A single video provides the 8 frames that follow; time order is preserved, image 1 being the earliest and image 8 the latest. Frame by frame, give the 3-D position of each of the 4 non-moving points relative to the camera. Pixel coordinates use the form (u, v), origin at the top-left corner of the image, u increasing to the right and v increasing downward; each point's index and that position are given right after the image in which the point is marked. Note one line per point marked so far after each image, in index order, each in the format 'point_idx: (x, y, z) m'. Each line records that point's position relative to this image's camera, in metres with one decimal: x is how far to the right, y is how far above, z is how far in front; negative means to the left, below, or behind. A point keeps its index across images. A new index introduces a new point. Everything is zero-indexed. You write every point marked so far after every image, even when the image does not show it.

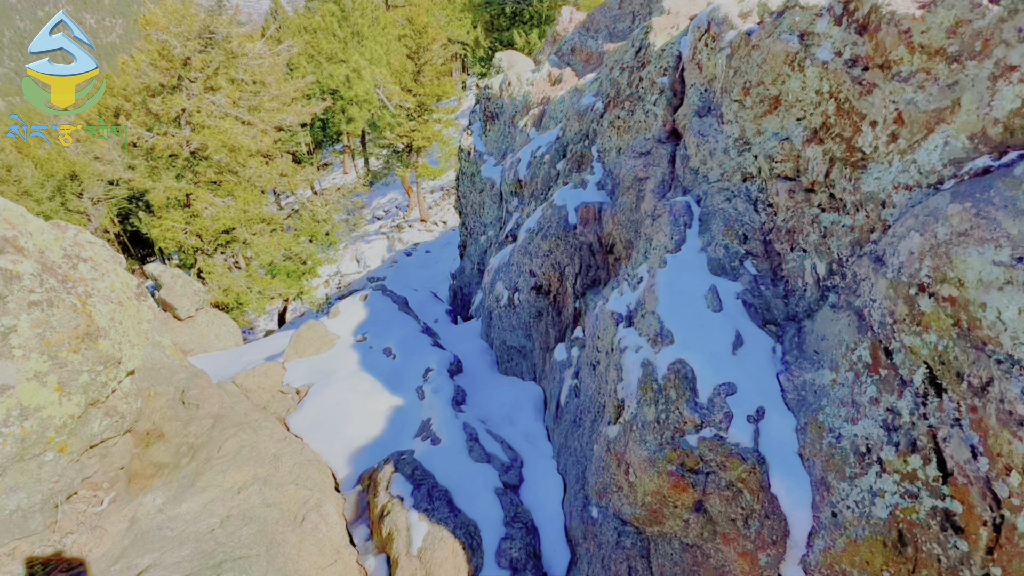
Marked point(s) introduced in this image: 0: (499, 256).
0: (-0.2, +0.5, +7.6) m
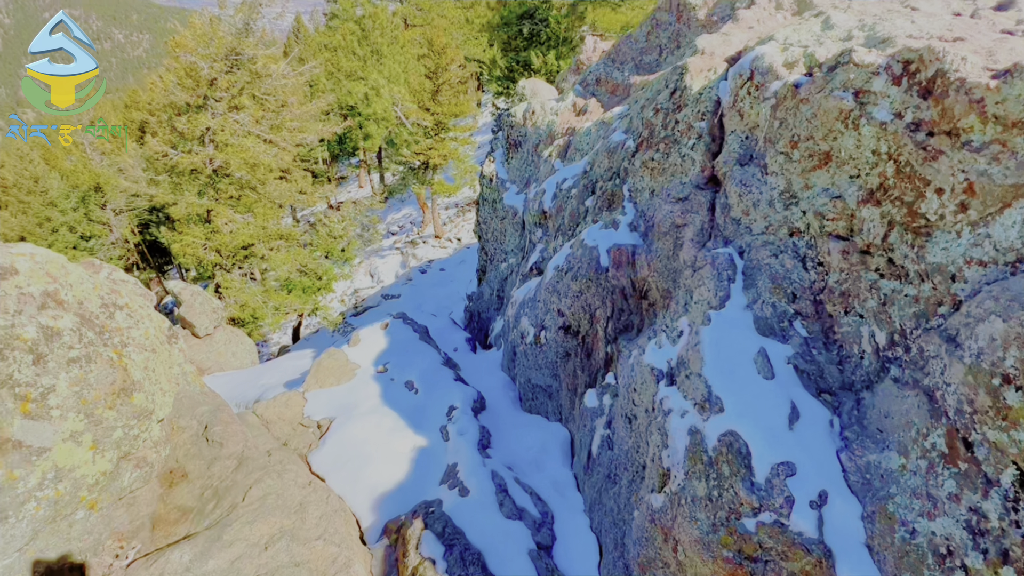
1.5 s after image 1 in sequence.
0: (+0.2, 0.0, +7.5) m
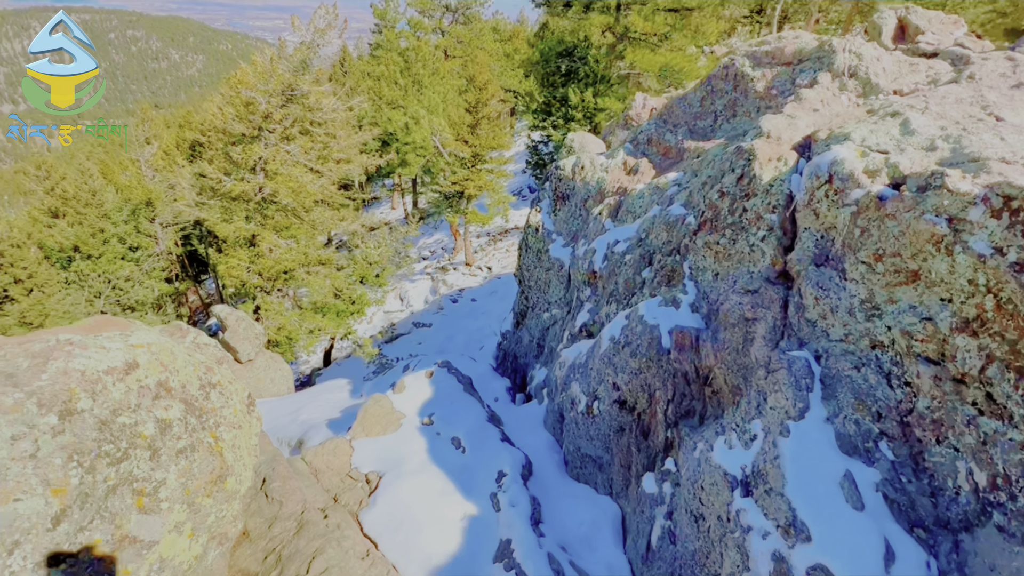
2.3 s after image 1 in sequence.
0: (+0.9, -1.0, +7.6) m
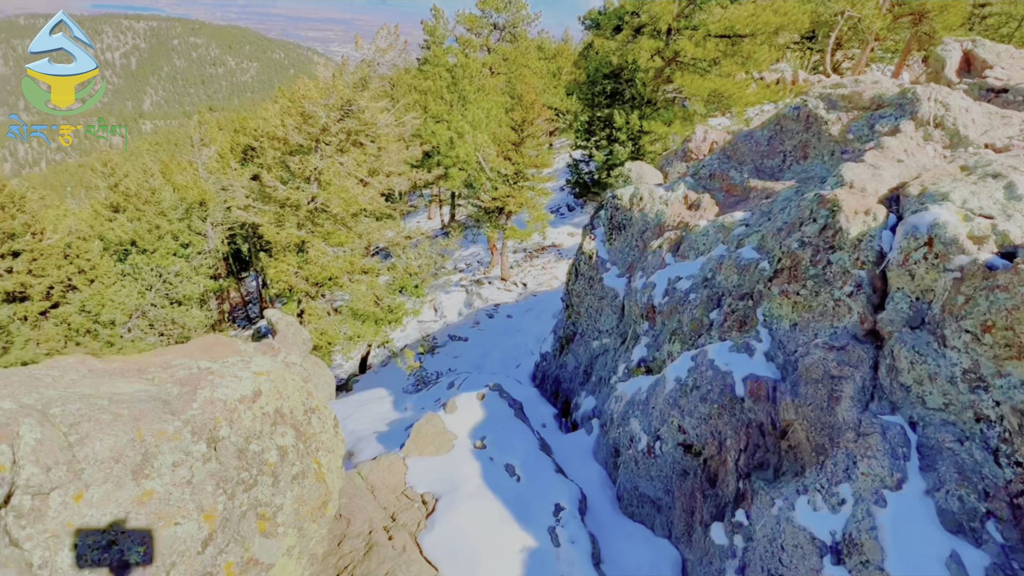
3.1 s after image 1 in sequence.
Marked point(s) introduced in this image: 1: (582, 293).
0: (+1.9, -1.5, +7.5) m
1: (+1.7, -0.1, +11.1) m
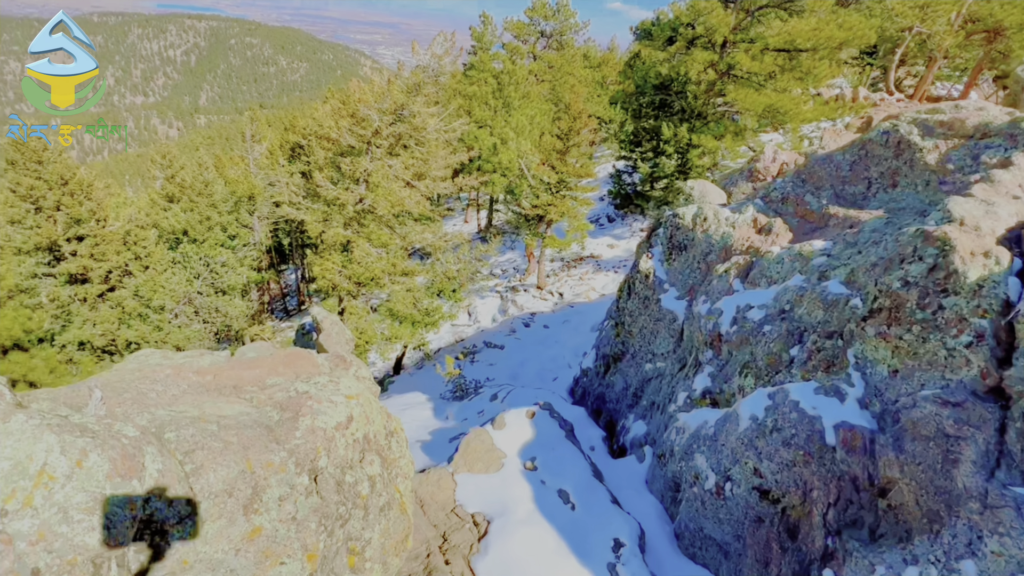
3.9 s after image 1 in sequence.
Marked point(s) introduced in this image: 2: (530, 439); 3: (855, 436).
0: (+2.7, -1.9, +7.2) m
1: (+2.8, -0.6, +10.8) m
2: (+0.3, -2.7, +8.3) m
3: (+3.4, -1.5, +4.7) m
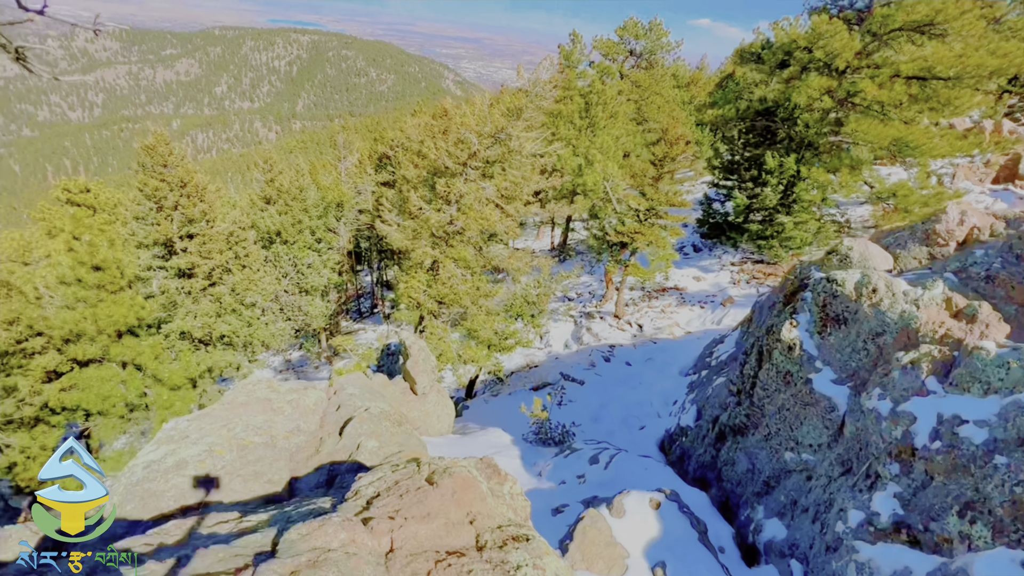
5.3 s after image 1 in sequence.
0: (+4.5, -3.2, +5.8) m
1: (+5.2, -2.0, +9.4) m
2: (+2.2, -3.8, +7.2) m
3: (+4.9, -2.7, +3.3) m
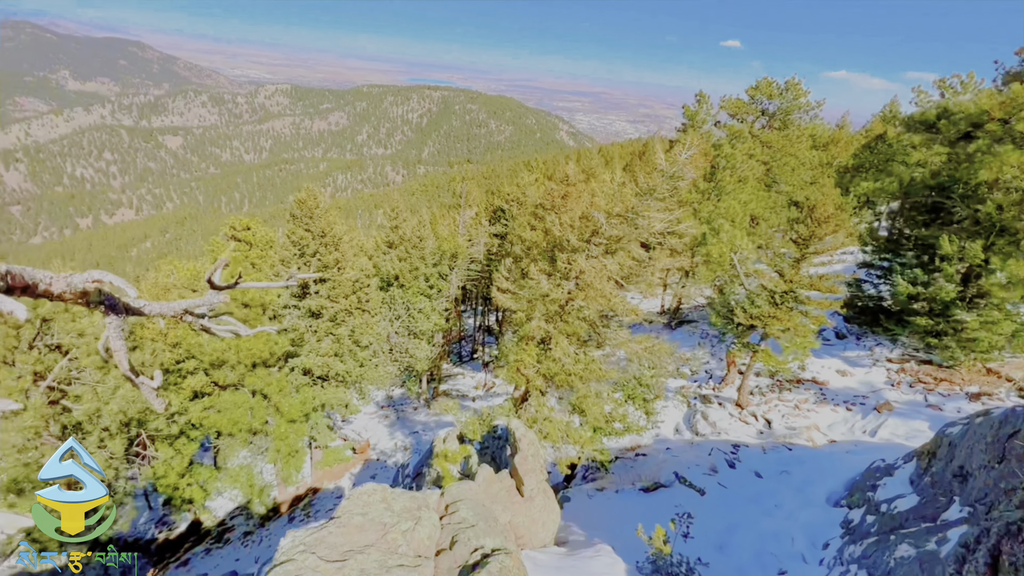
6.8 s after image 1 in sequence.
0: (+5.9, -5.7, +3.3) m
1: (+7.4, -4.8, +6.7) m
2: (+3.9, -6.2, +5.1) m
3: (+5.8, -4.9, +0.8) m
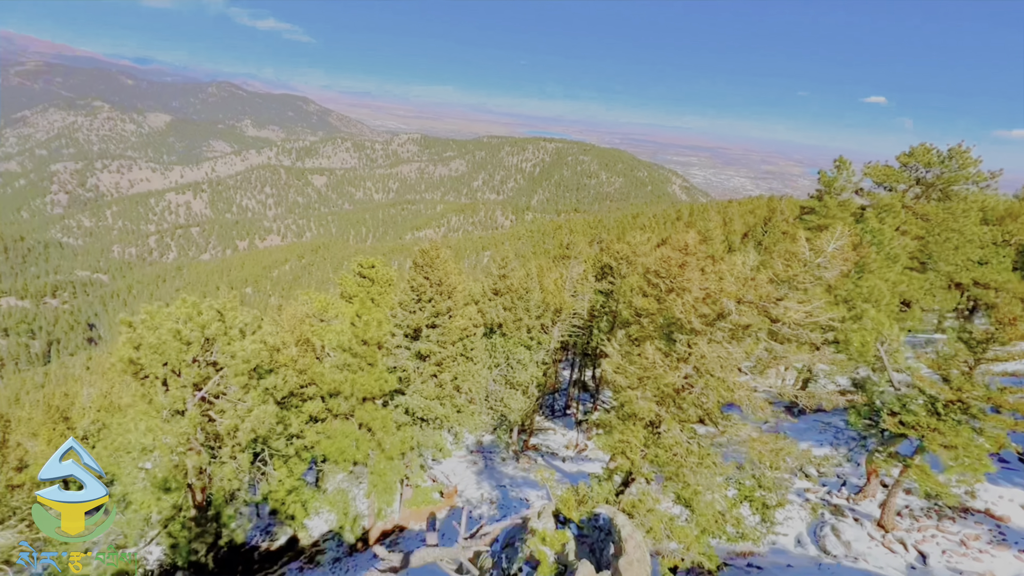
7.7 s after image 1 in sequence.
0: (+6.5, -7.6, +1.3) m
1: (+8.7, -7.2, +4.4) m
2: (+4.8, -8.1, +3.4) m
3: (+6.0, -6.6, -1.1) m
